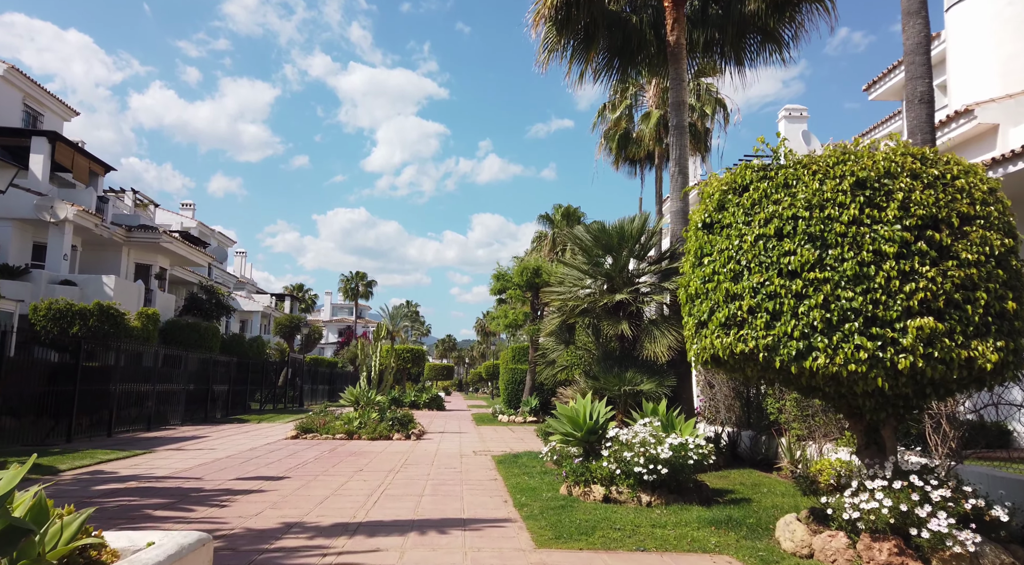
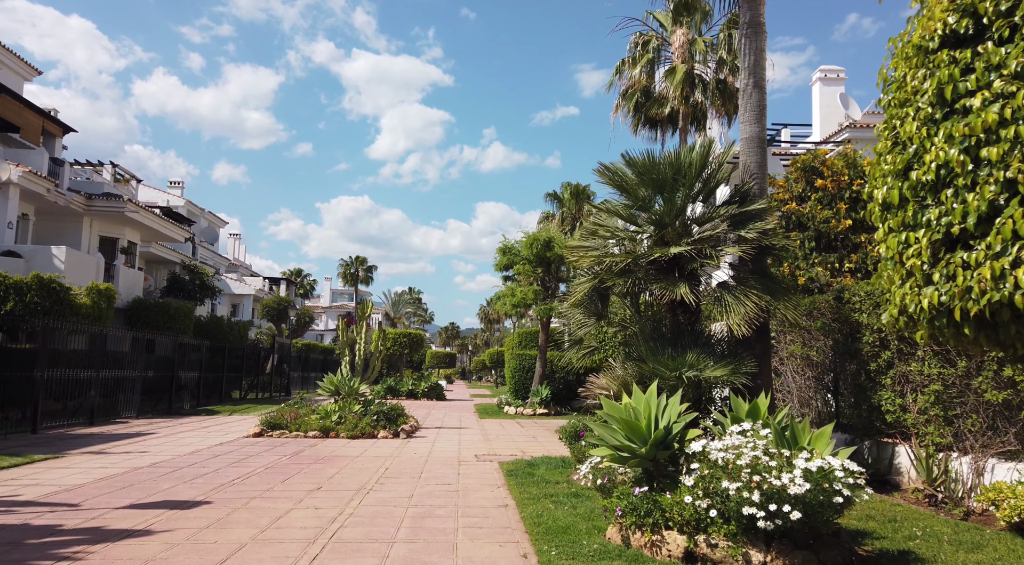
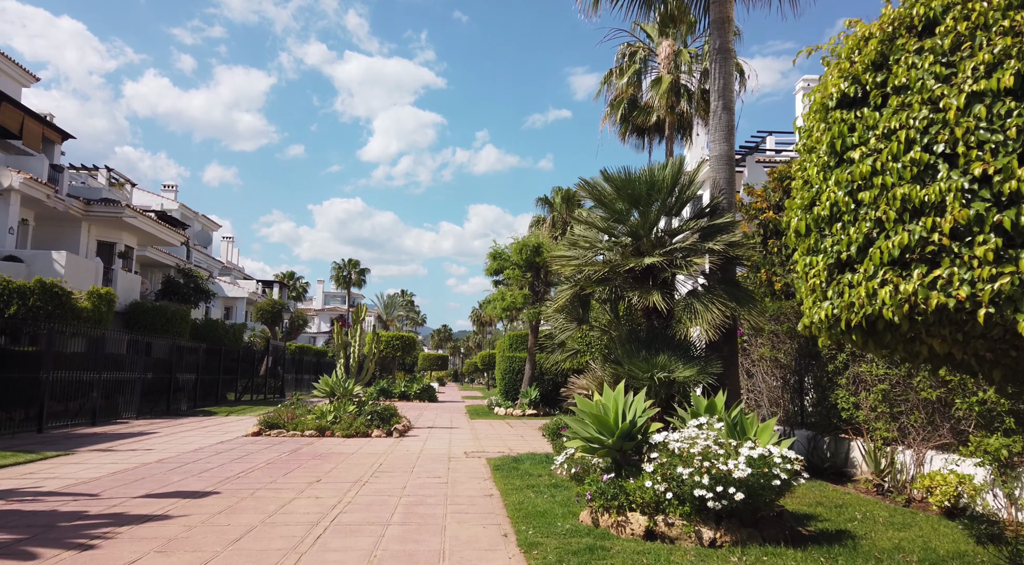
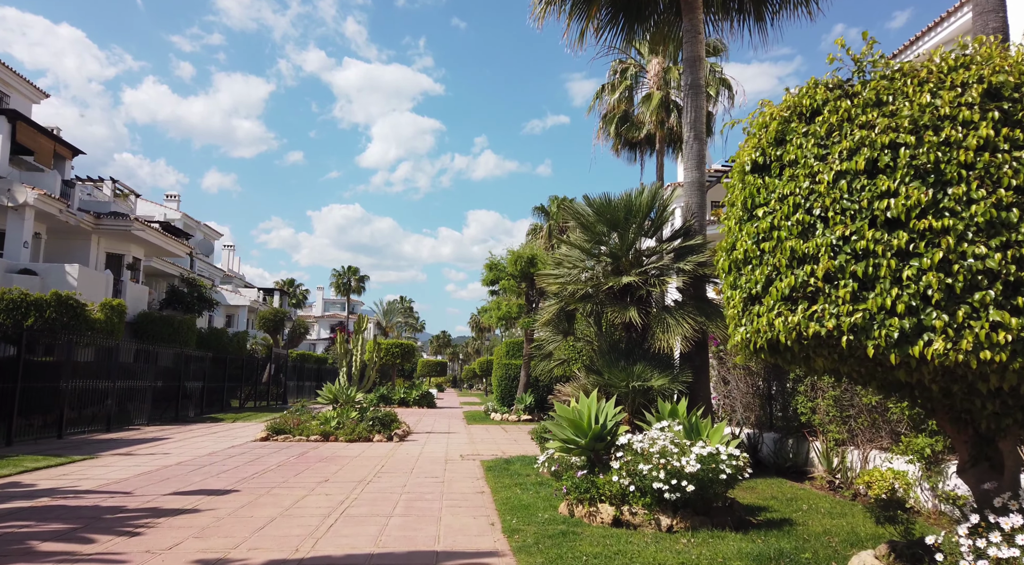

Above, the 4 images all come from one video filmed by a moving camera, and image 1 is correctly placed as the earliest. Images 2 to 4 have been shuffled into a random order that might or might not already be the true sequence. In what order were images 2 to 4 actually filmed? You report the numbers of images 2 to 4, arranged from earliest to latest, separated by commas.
4, 3, 2
